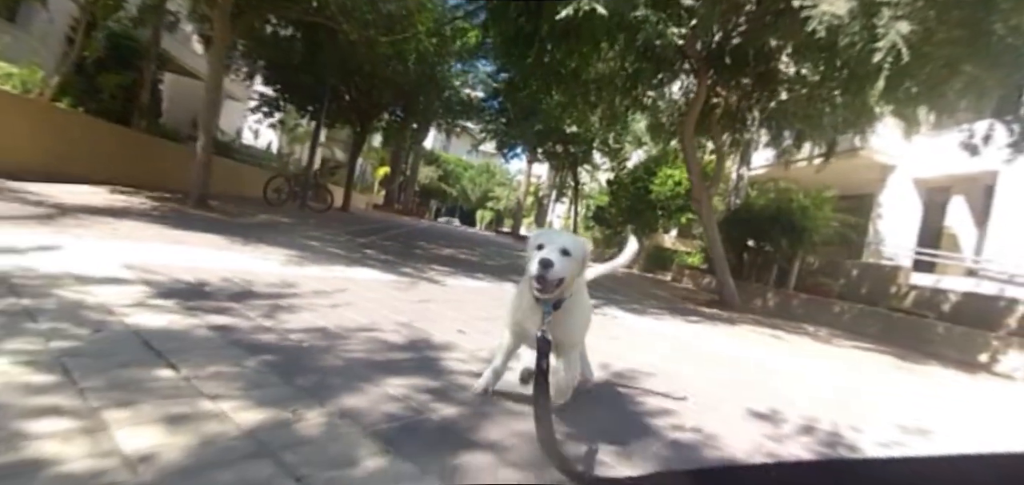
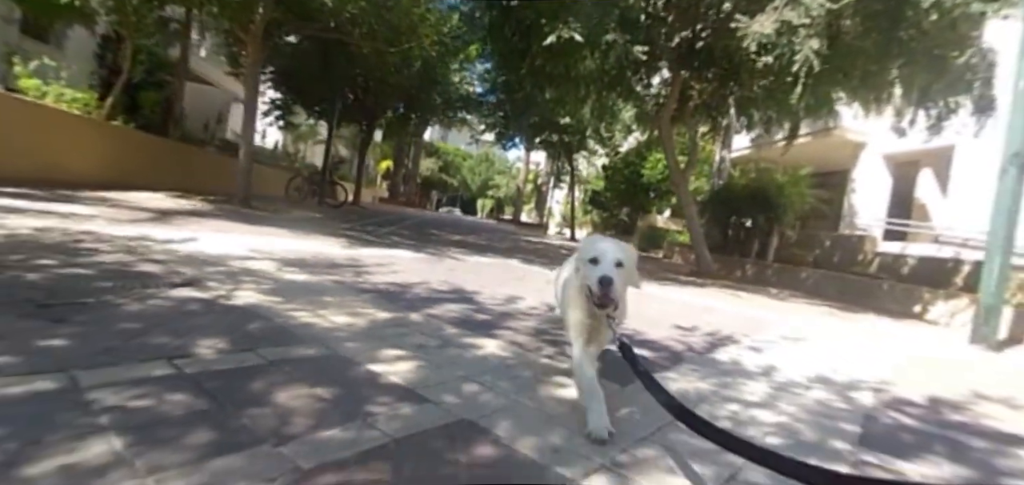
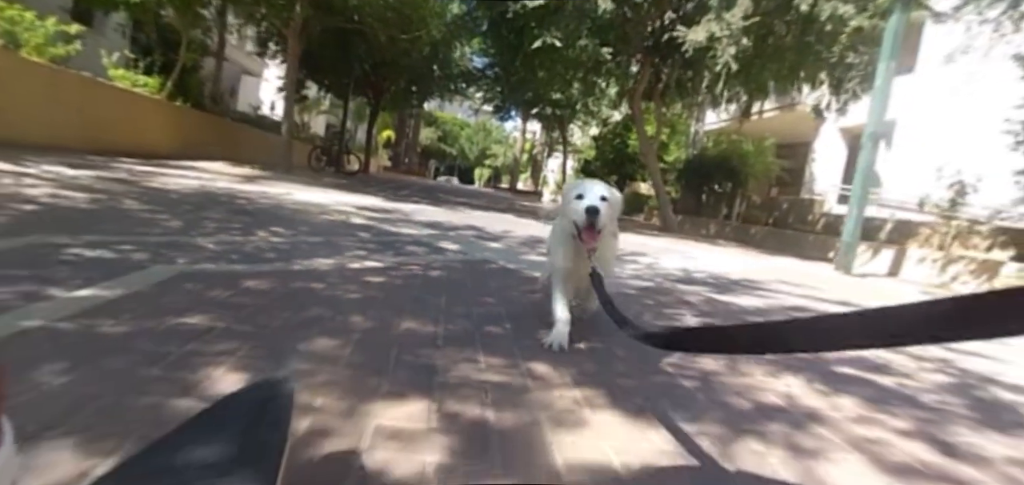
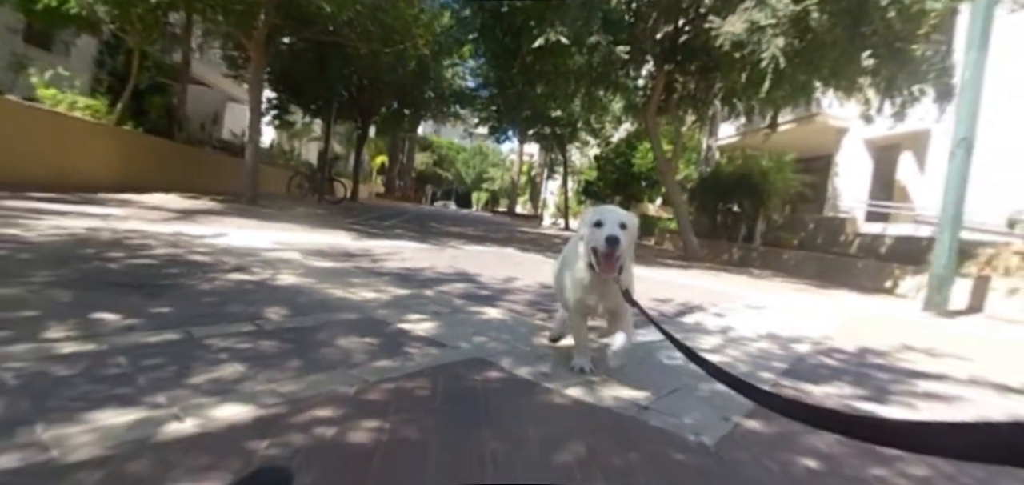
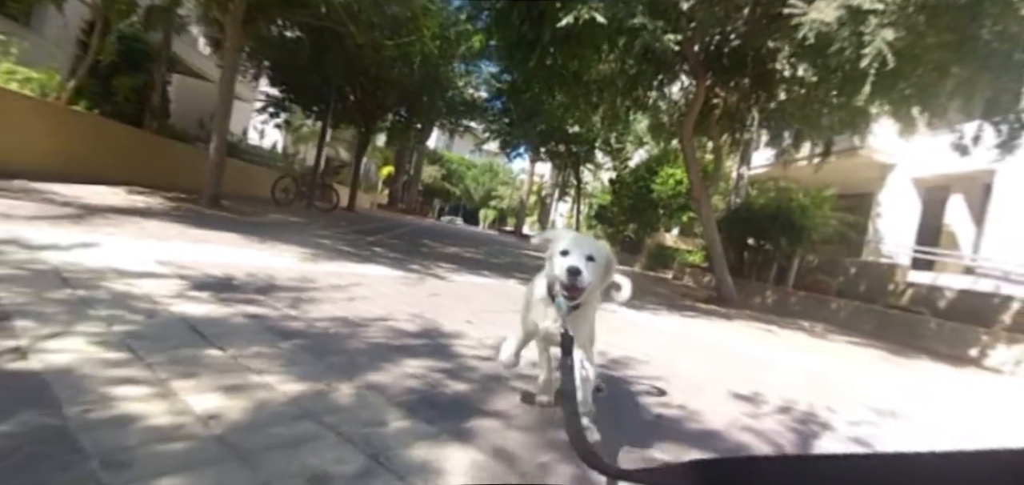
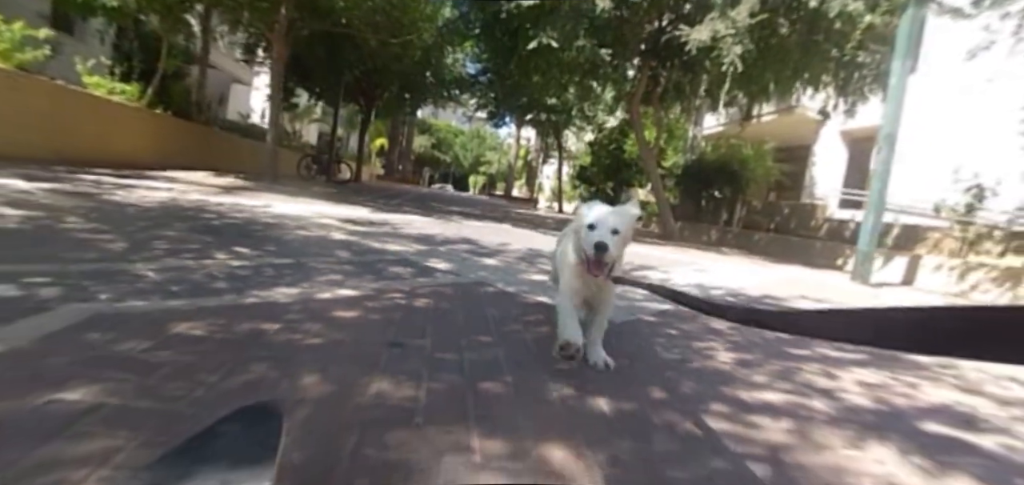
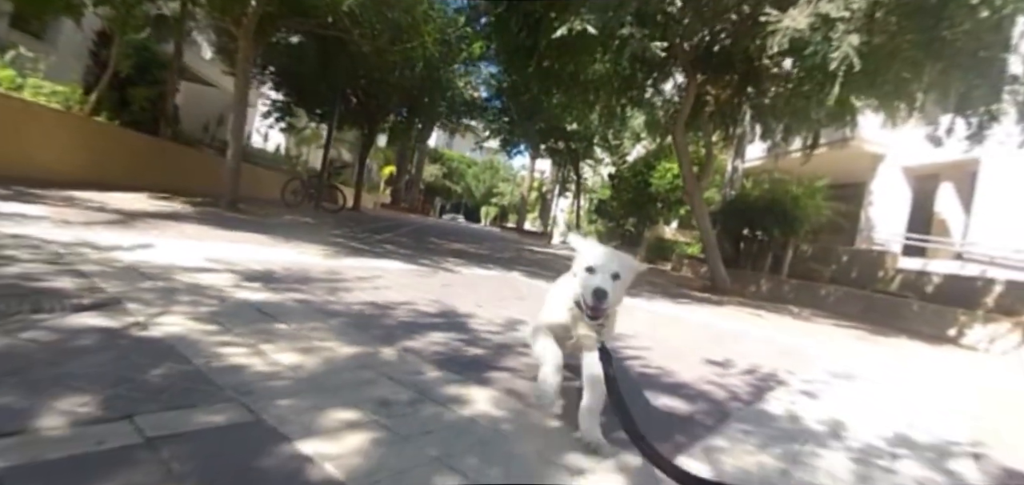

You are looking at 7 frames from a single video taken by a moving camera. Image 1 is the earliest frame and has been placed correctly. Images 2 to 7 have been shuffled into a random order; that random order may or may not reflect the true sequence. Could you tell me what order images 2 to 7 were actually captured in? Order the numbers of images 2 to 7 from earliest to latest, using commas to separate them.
5, 7, 2, 4, 6, 3
